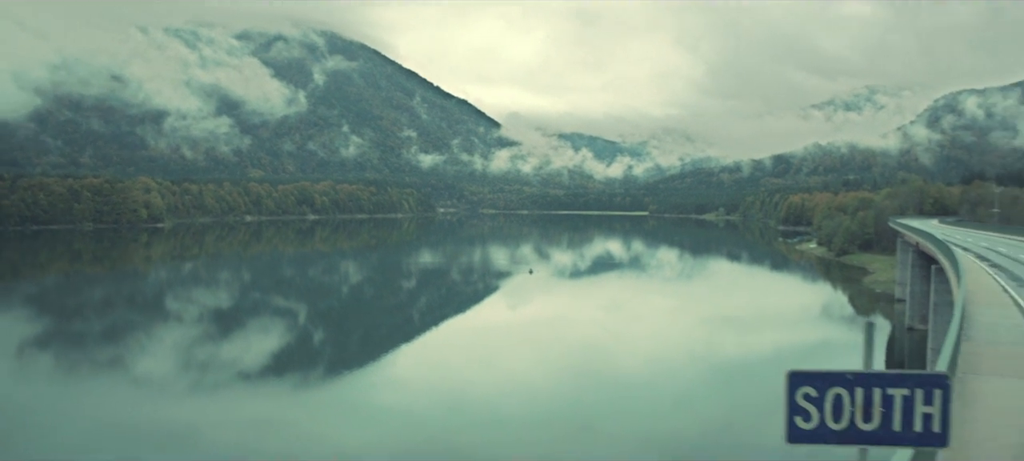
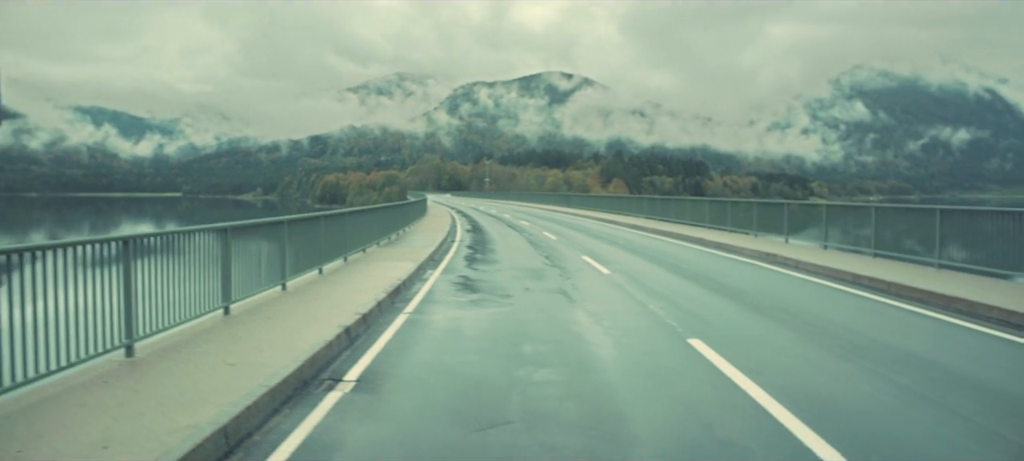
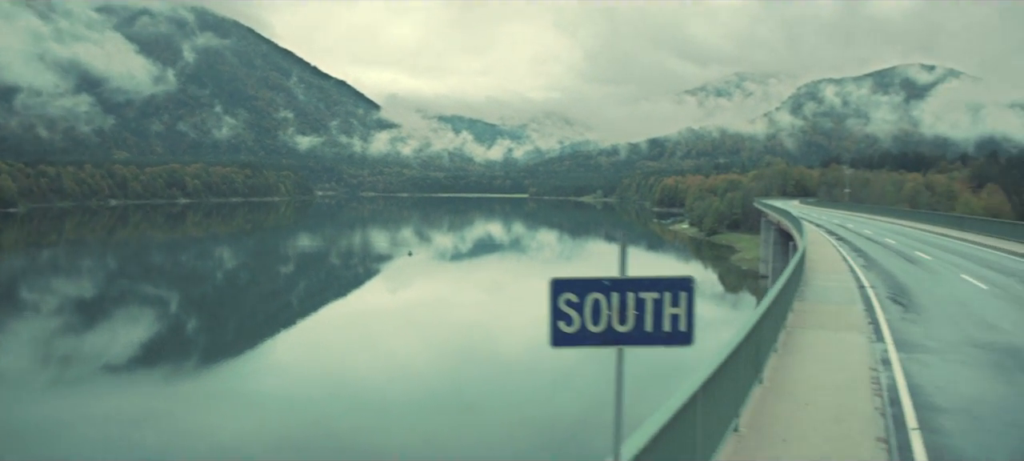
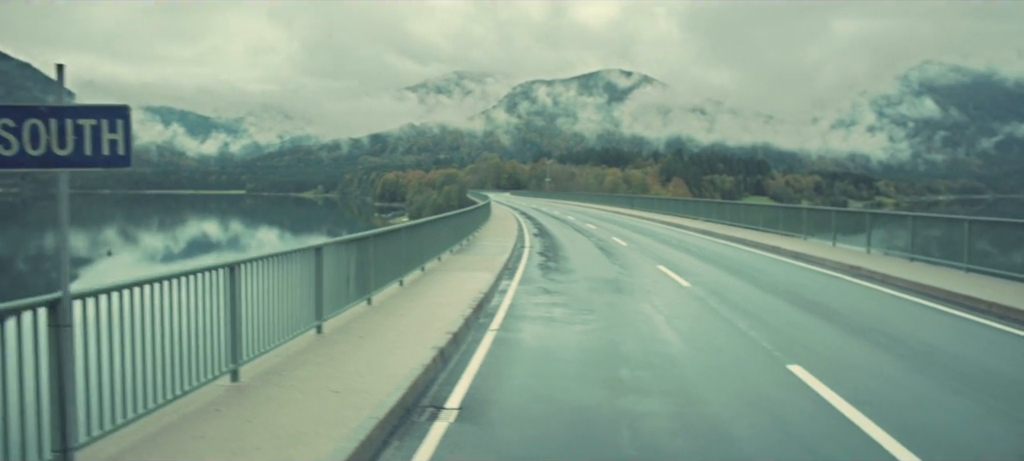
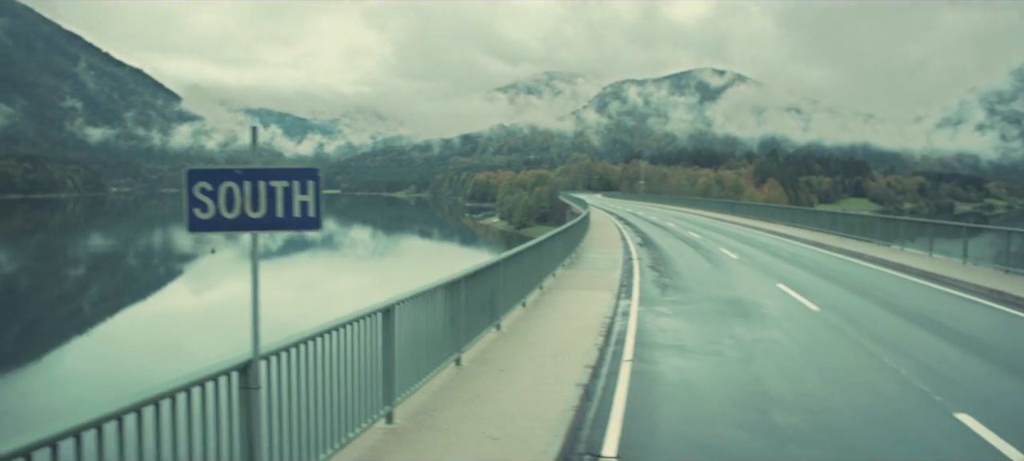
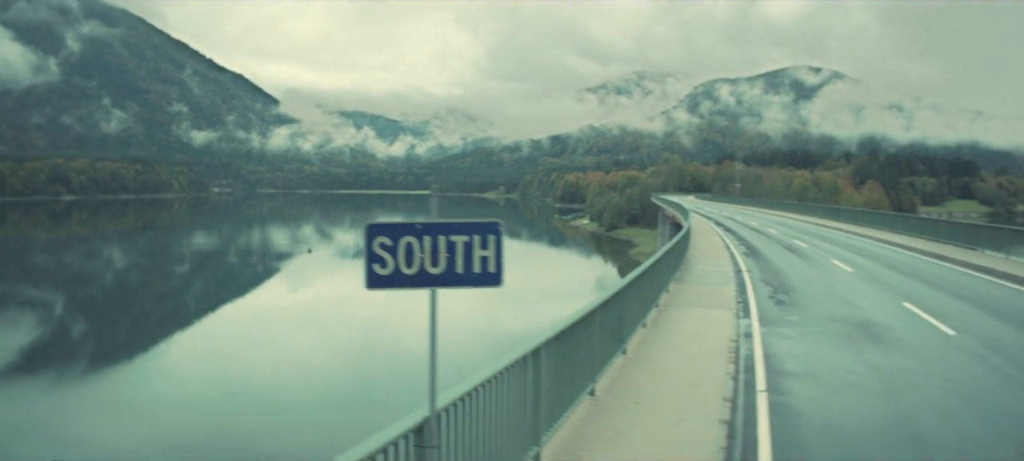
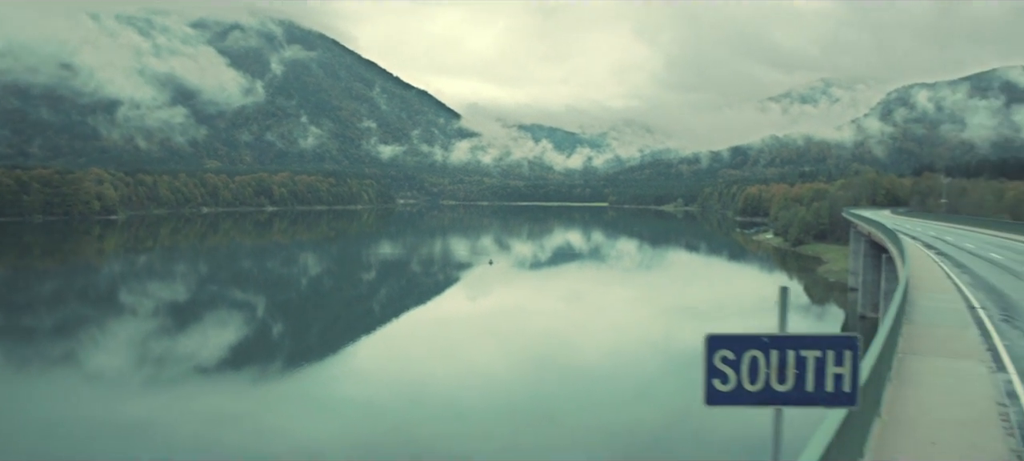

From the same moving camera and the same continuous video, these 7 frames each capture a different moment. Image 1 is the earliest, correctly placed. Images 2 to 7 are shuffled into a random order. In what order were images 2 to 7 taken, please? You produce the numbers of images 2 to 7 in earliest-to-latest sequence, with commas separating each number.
7, 3, 6, 5, 4, 2
